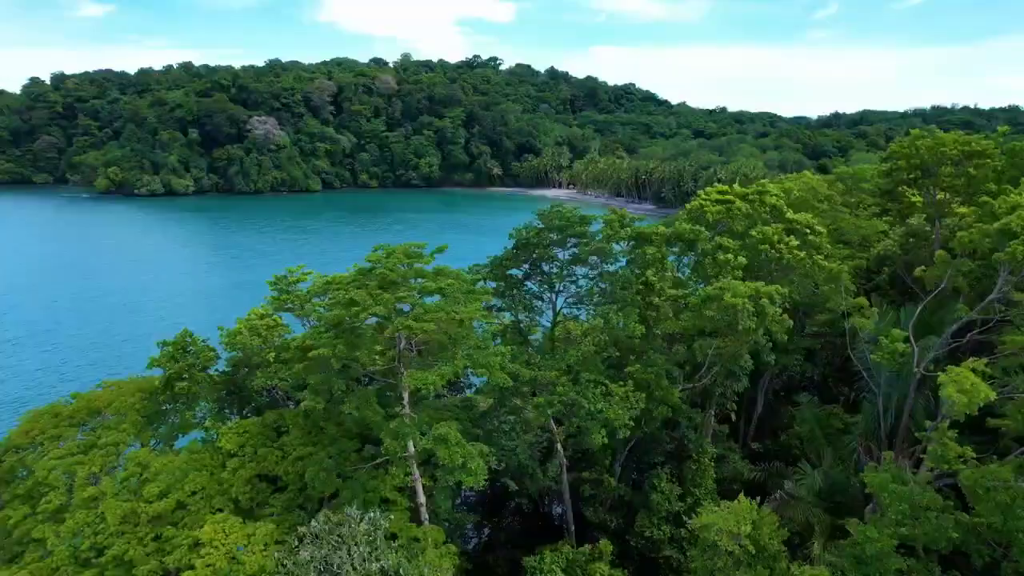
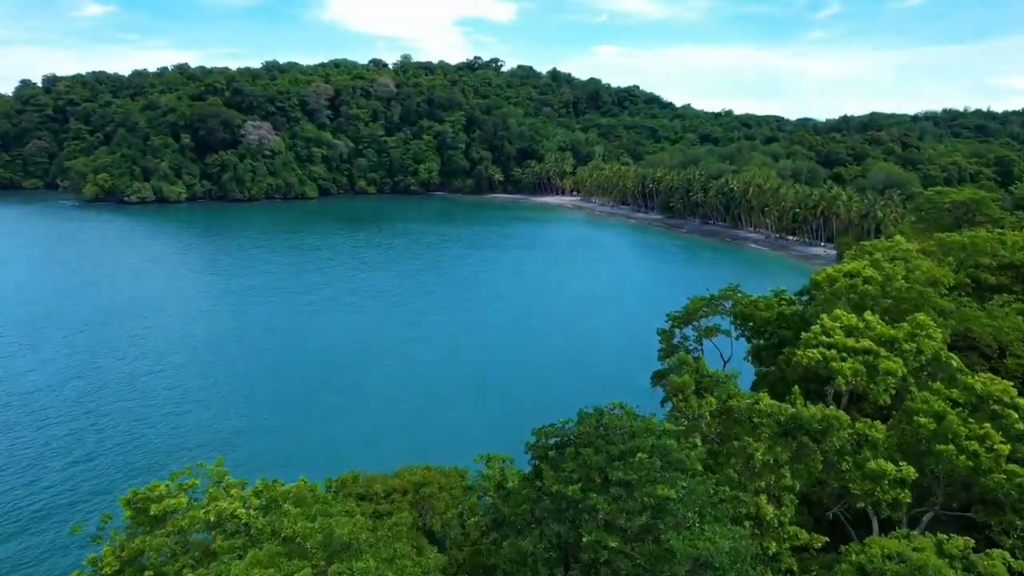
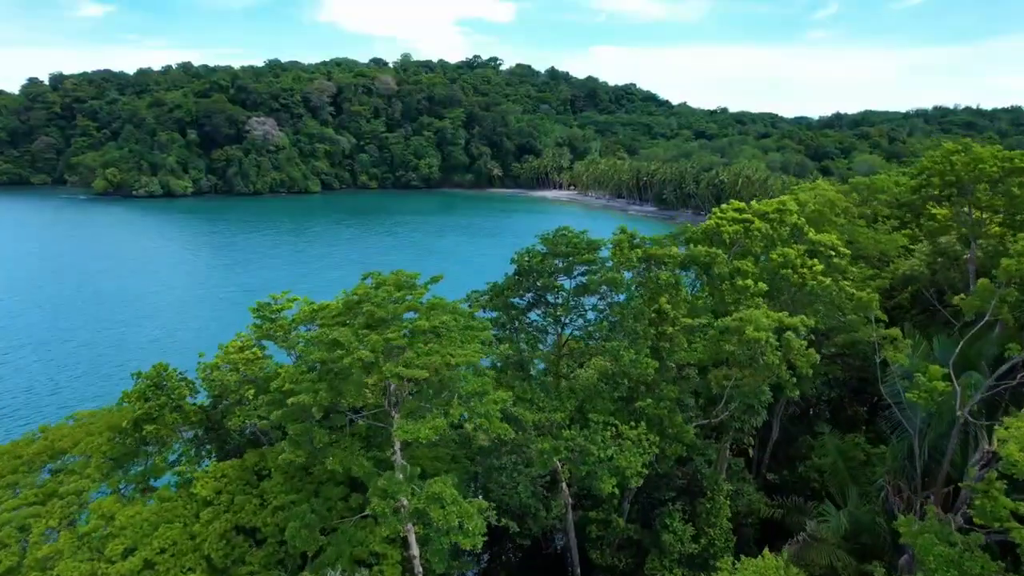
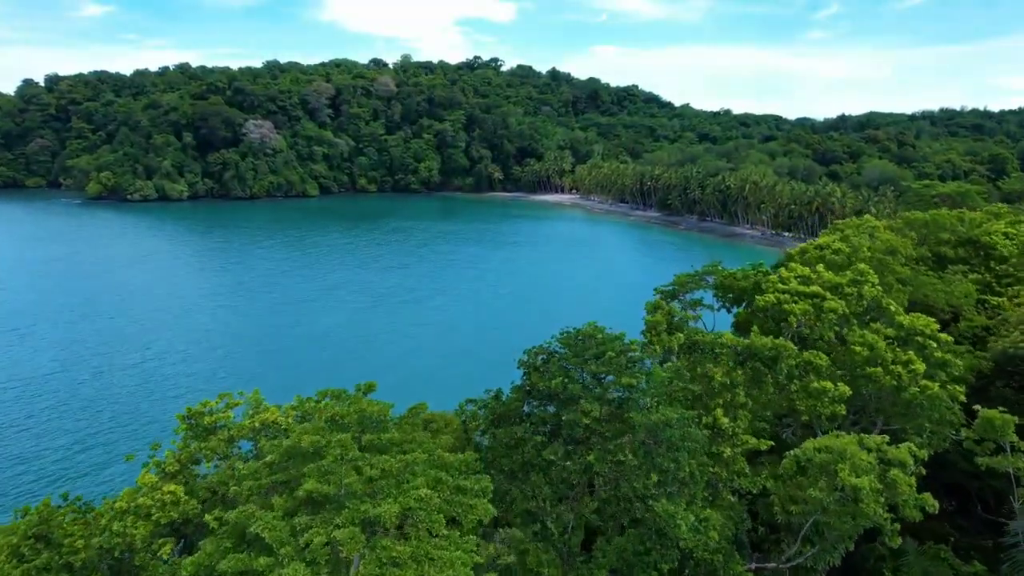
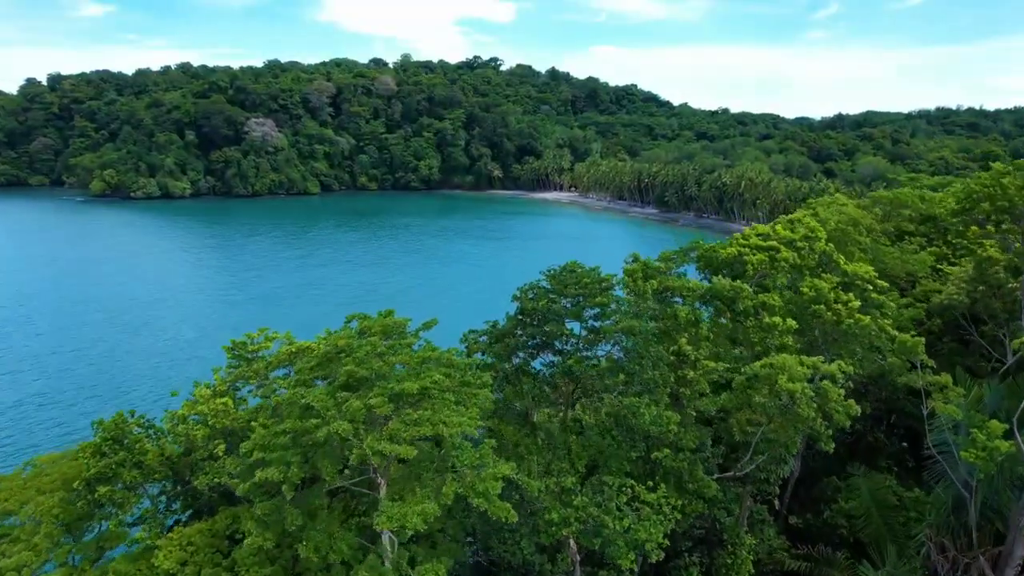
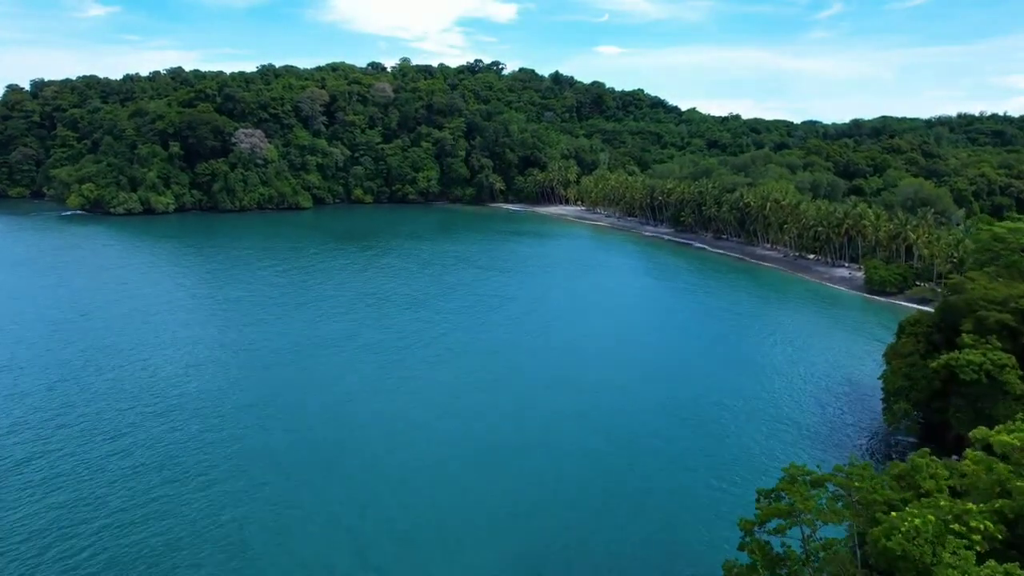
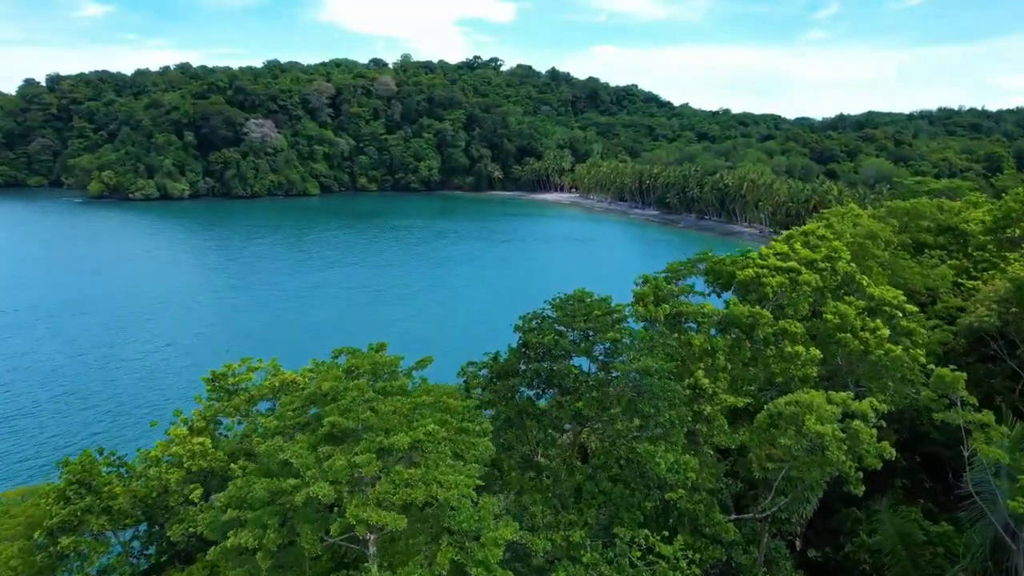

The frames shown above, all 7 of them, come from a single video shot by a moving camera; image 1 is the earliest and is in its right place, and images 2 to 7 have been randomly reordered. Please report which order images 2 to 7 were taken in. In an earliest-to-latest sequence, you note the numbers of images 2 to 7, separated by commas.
3, 5, 7, 4, 2, 6
